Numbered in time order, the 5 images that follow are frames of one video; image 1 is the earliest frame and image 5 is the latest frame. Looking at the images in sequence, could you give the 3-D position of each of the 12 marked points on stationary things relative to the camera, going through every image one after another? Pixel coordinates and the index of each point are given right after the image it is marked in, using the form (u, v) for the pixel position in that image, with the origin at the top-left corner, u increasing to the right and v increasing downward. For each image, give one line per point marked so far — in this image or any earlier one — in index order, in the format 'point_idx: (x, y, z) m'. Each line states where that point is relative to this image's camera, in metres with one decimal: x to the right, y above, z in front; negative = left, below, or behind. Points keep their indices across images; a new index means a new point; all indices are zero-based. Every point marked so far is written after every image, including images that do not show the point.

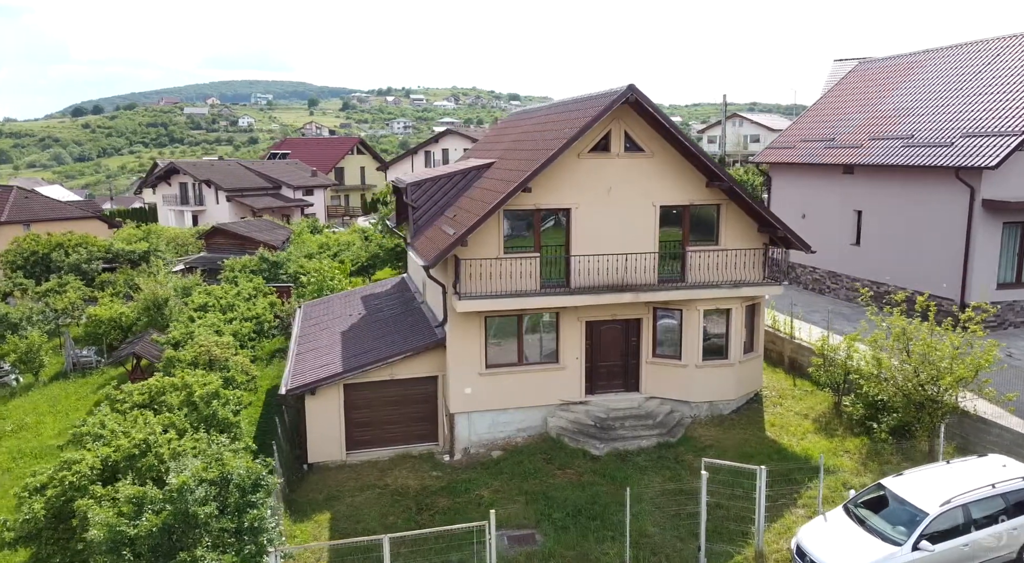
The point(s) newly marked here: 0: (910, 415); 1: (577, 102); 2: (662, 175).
0: (+7.6, -2.6, +15.2) m
1: (+1.7, +4.2, +18.7) m
2: (+3.3, +2.3, +17.4) m
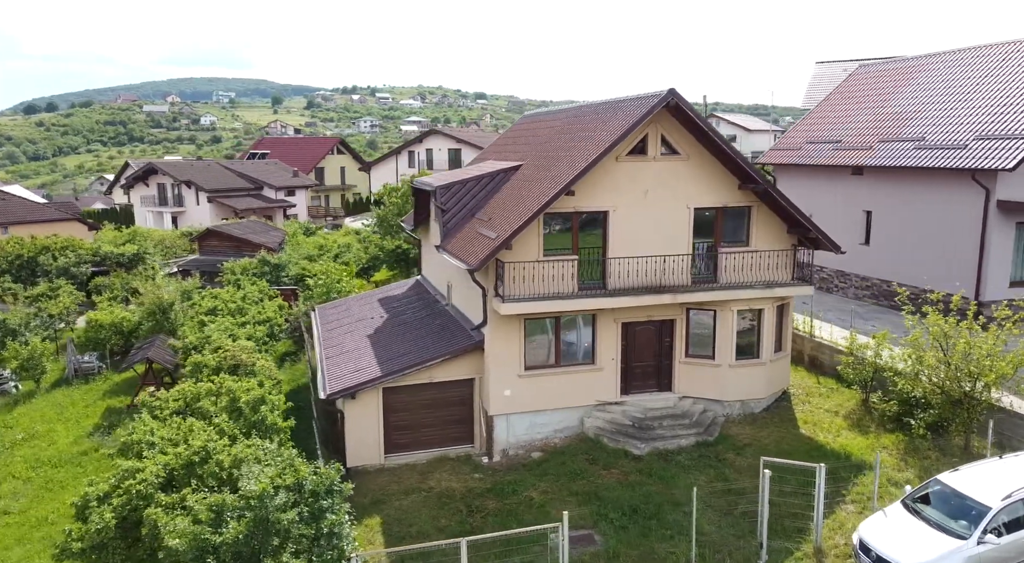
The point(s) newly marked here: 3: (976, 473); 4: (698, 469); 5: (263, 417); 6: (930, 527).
0: (+8.5, -2.6, +15.6) m
1: (+2.4, +4.2, +18.9) m
2: (+4.1, +2.3, +17.7) m
3: (+7.4, -3.0, +12.7) m
4: (+3.7, -3.8, +15.9) m
5: (-4.9, -2.6, +15.4) m
6: (+6.4, -3.8, +12.2) m
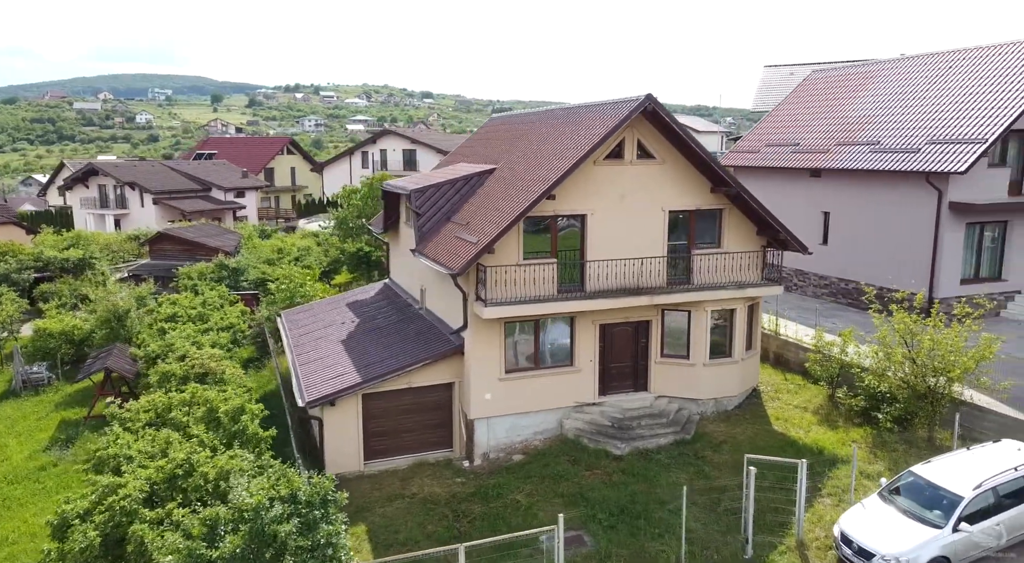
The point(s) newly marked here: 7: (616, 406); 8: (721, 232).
0: (+8.1, -2.5, +16.3) m
1: (+1.8, +4.1, +19.1) m
2: (+3.6, +2.3, +18.0) m
3: (+7.3, -3.0, +13.3) m
4: (+3.4, -3.8, +16.3) m
5: (-5.1, -2.8, +15.1) m
6: (+6.3, -3.8, +12.8) m
7: (+2.4, -2.9, +18.2) m
8: (+4.9, +1.2, +18.7) m
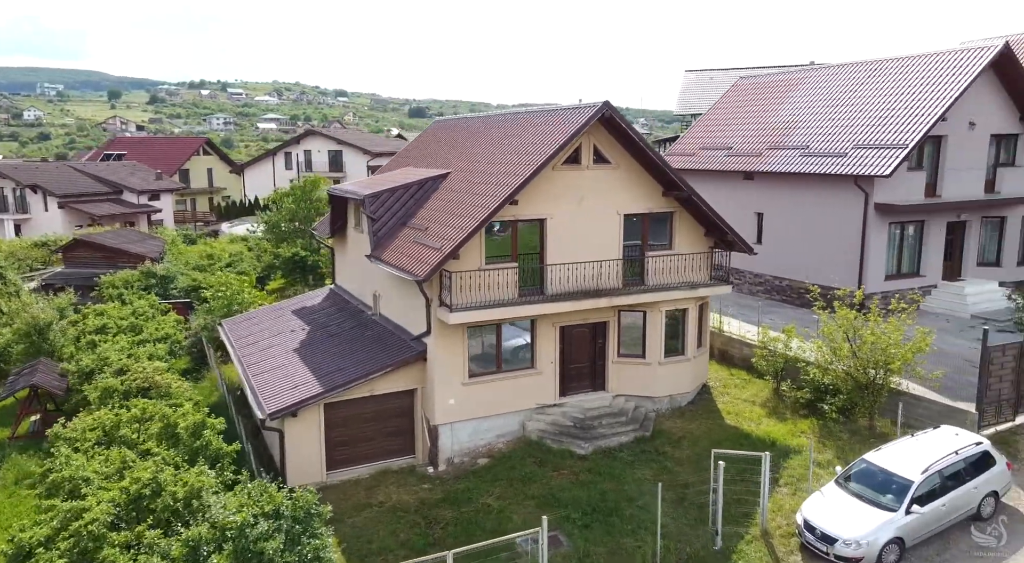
0: (+7.4, -2.5, +17.2) m
1: (+0.7, +4.0, +19.4) m
2: (+2.6, +2.2, +18.5) m
3: (+6.9, -3.0, +14.2) m
4: (+2.7, -3.8, +16.7) m
5: (-5.7, -3.0, +14.7) m
6: (+6.0, -3.8, +13.6) m
7: (+1.5, -2.9, +18.6) m
8: (+3.9, +1.2, +19.3) m
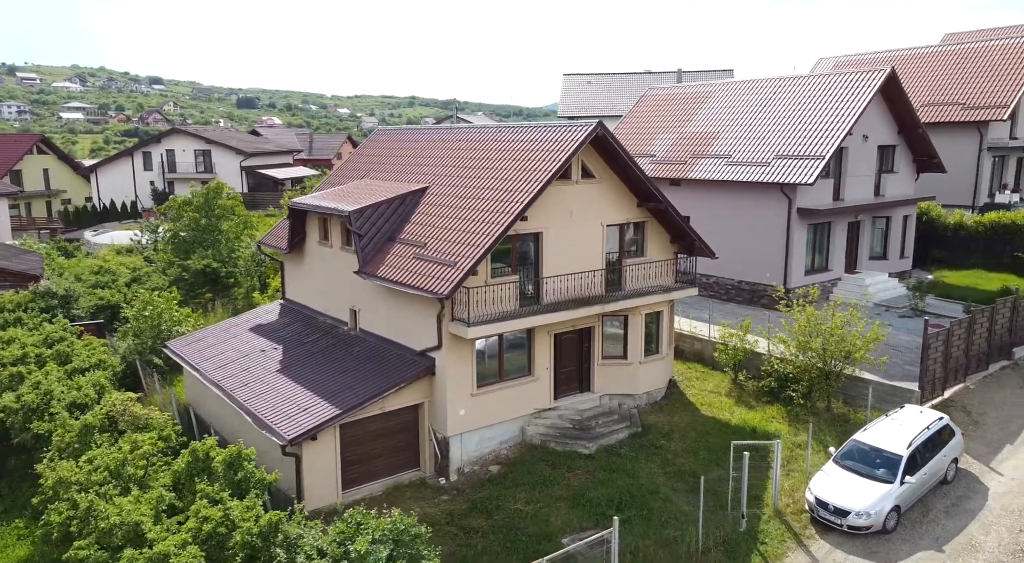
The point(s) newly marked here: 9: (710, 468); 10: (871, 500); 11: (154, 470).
0: (+7.5, -2.5, +19.5) m
1: (+0.2, +3.8, +20.2) m
2: (+2.4, +2.0, +19.7) m
3: (+7.6, -3.1, +16.5) m
4: (+3.0, -4.0, +18.1) m
5: (-4.8, -3.5, +14.5) m
6: (+6.9, -3.9, +15.7) m
7: (+1.4, -3.2, +19.6) m
8: (+3.4, +1.0, +20.8) m
9: (+4.4, -4.1, +17.4) m
10: (+6.8, -4.2, +15.1) m
11: (-7.0, -3.6, +15.3) m
